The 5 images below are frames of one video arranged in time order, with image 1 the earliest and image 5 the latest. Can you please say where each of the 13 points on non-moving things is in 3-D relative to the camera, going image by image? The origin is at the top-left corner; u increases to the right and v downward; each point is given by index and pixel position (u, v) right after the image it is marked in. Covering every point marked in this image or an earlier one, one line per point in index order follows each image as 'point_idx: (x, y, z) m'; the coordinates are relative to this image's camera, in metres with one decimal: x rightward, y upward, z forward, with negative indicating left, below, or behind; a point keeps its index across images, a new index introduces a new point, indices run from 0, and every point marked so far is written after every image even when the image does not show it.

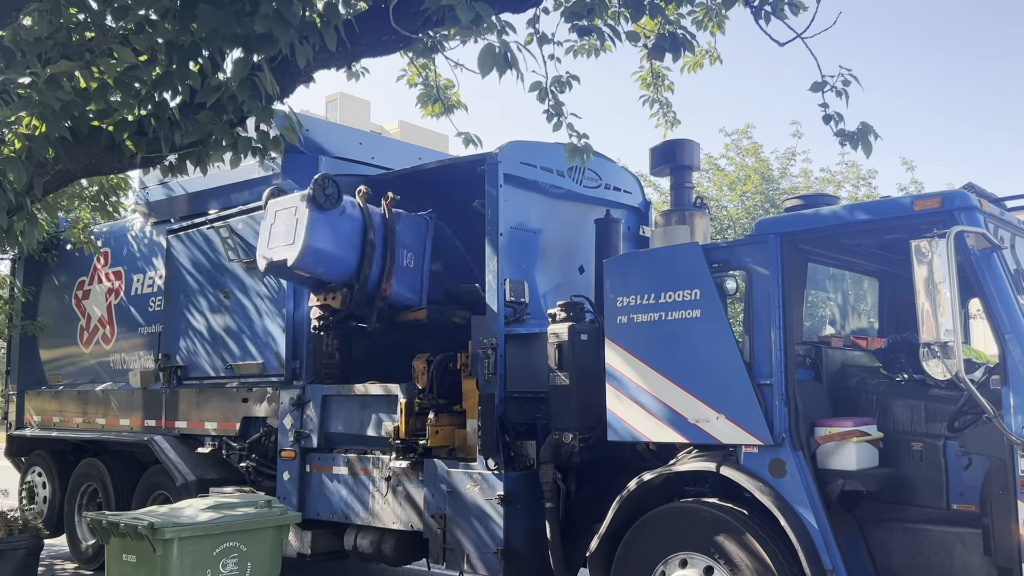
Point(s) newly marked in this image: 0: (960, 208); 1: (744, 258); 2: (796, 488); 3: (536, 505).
0: (+1.9, +0.3, +3.8) m
1: (+1.1, +0.1, +4.4) m
2: (+1.3, -0.9, +4.1) m
3: (+0.1, -1.3, +5.5) m
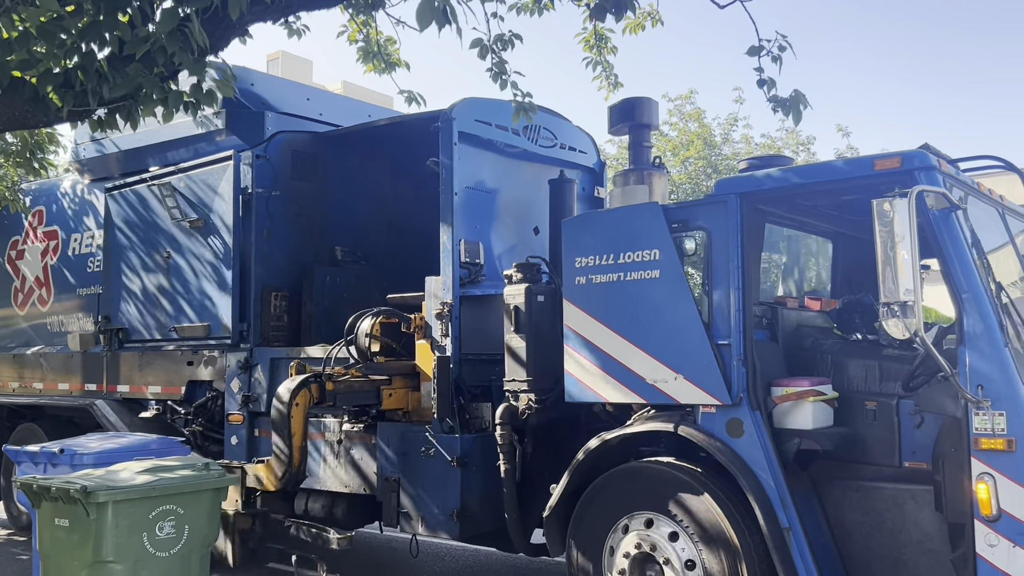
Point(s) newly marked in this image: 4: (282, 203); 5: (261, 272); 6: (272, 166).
0: (+1.7, +0.5, +3.8) m
1: (+0.9, +0.3, +4.4) m
2: (+1.1, -0.7, +4.2) m
3: (-0.1, -1.1, +5.5) m
4: (-1.7, +0.6, +7.0) m
5: (-1.8, +0.1, +6.8) m
6: (-1.8, +0.9, +6.9) m
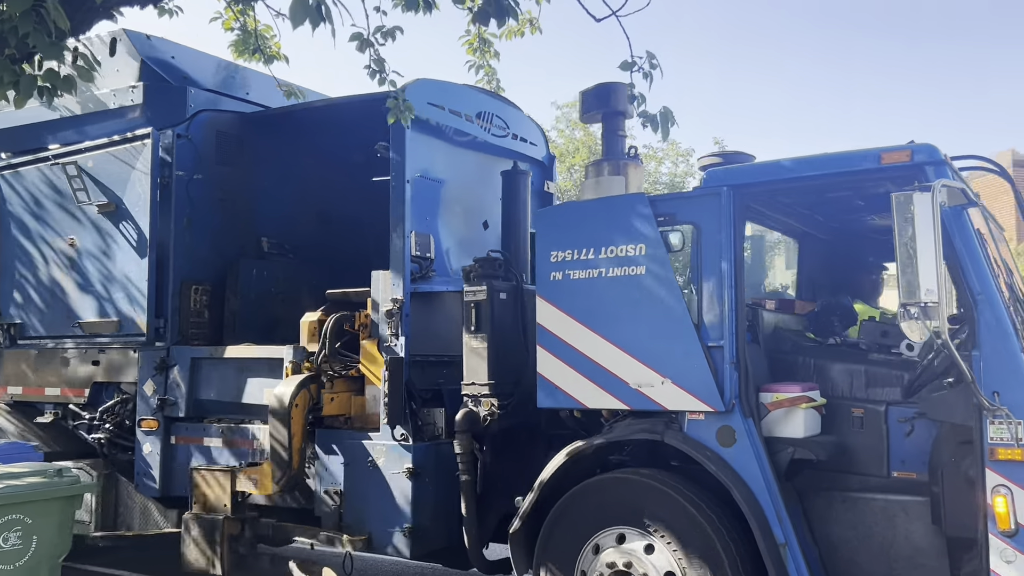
0: (+1.6, +0.5, +3.6) m
1: (+0.8, +0.3, +4.1) m
2: (+1.0, -0.7, +3.9) m
3: (-0.4, -1.0, +5.1) m
4: (-2.1, +0.7, +6.4) m
5: (-2.2, +0.2, +6.2) m
6: (-2.2, +1.0, +6.3) m
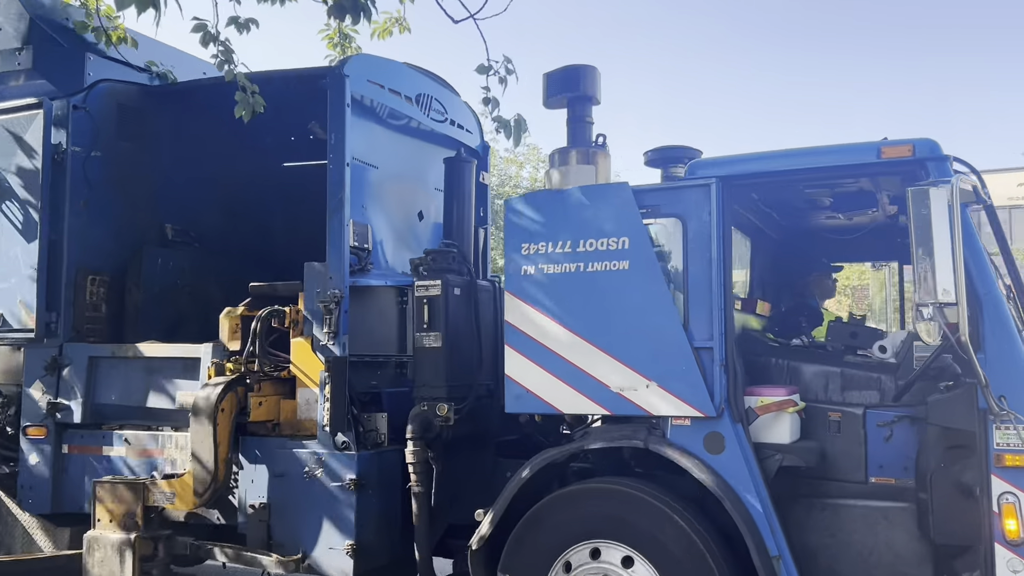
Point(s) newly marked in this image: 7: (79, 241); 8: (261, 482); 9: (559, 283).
0: (+1.6, +0.5, +3.5) m
1: (+0.7, +0.4, +3.8) m
2: (+0.9, -0.7, +3.7) m
3: (-0.6, -1.0, +4.6) m
4: (-2.5, +0.7, +5.7) m
5: (-2.6, +0.2, +5.5) m
6: (-2.5, +1.0, +5.6) m
7: (-2.6, +0.3, +5.5) m
8: (-1.3, -1.0, +4.7) m
9: (+0.2, 0.0, +3.9) m
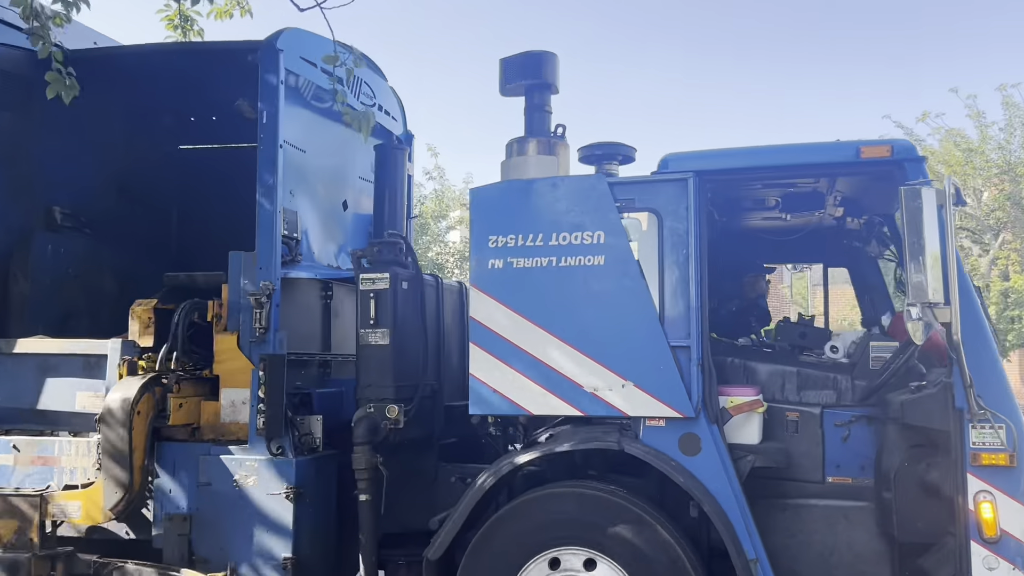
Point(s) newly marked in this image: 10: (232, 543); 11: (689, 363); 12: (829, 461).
0: (+1.5, +0.5, +3.5) m
1: (+0.6, +0.4, +3.7) m
2: (+0.8, -0.7, +3.6) m
3: (-0.9, -1.0, +4.3) m
4: (-2.9, +0.8, +5.1) m
5: (-2.9, +0.3, +4.9) m
6: (-2.9, +1.1, +5.0) m
7: (-2.9, +0.4, +4.9) m
8: (-1.5, -0.9, +4.3) m
9: (+0.1, 0.0, +3.8) m
10: (-1.3, -1.1, +4.1) m
11: (+0.7, -0.3, +3.6) m
12: (+1.4, -0.8, +4.0) m
